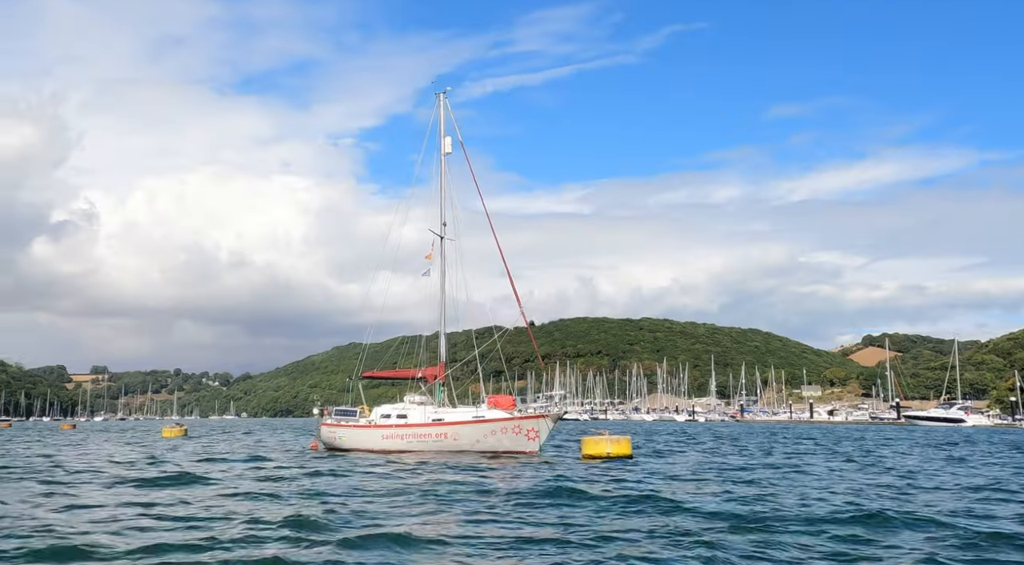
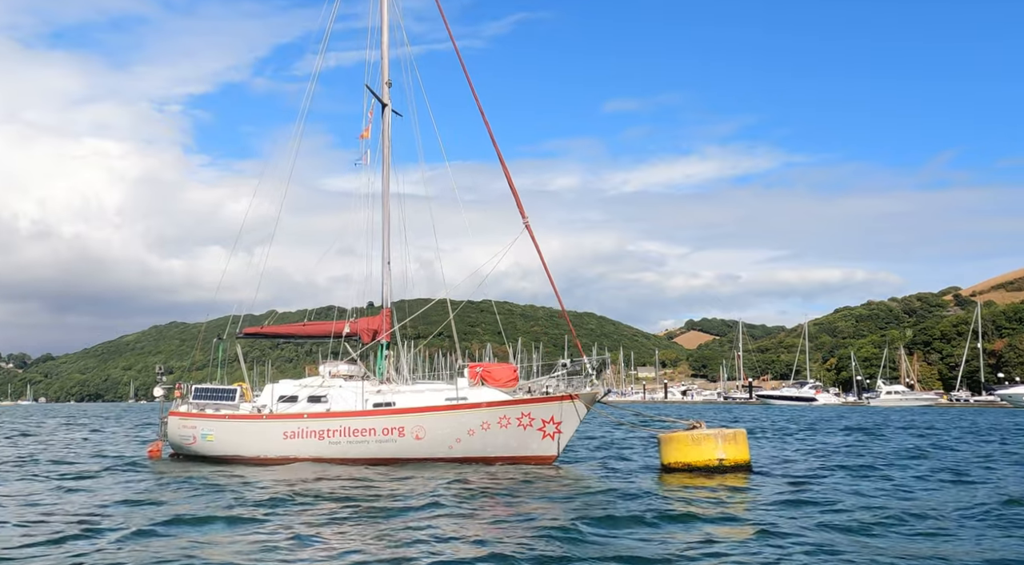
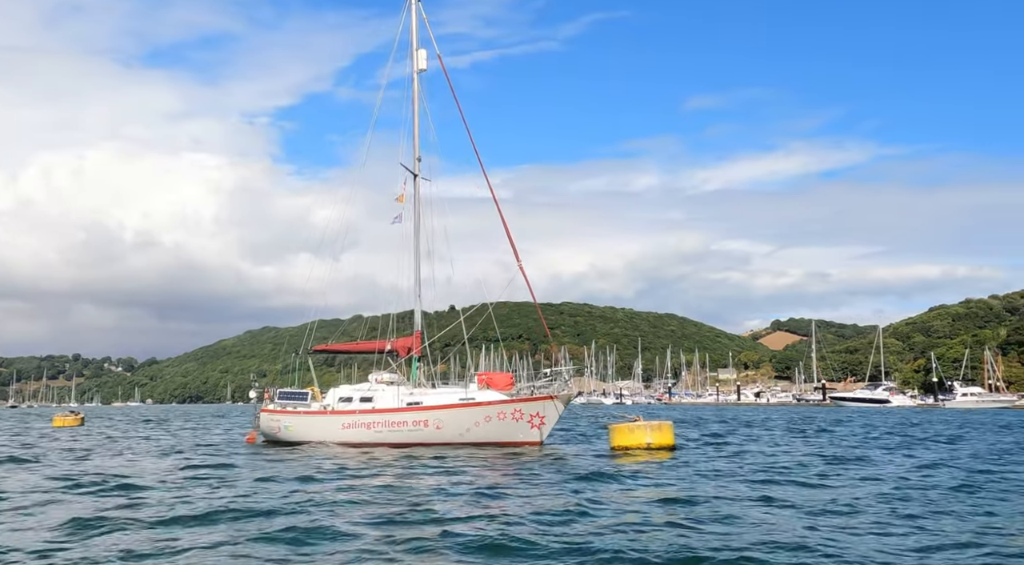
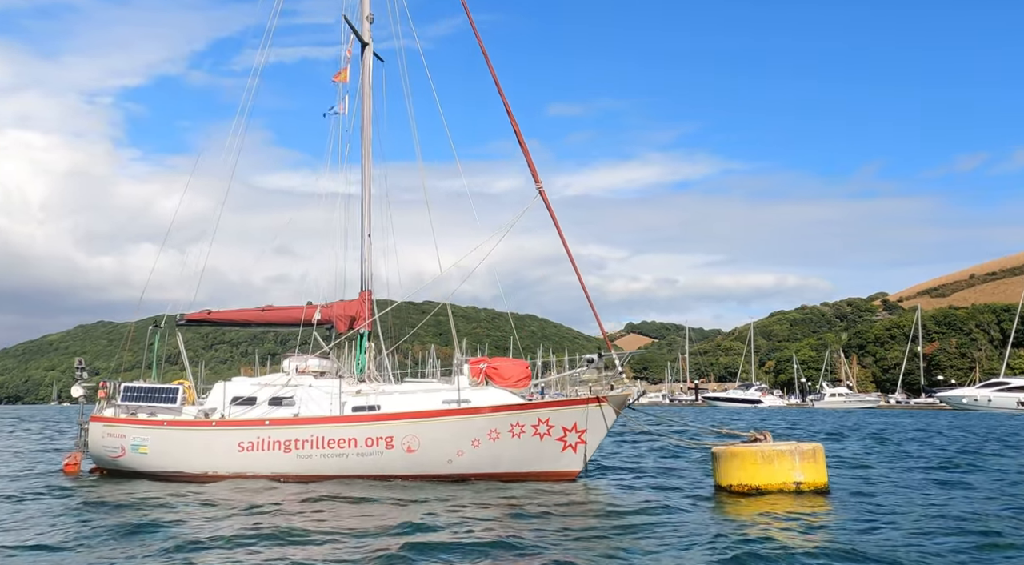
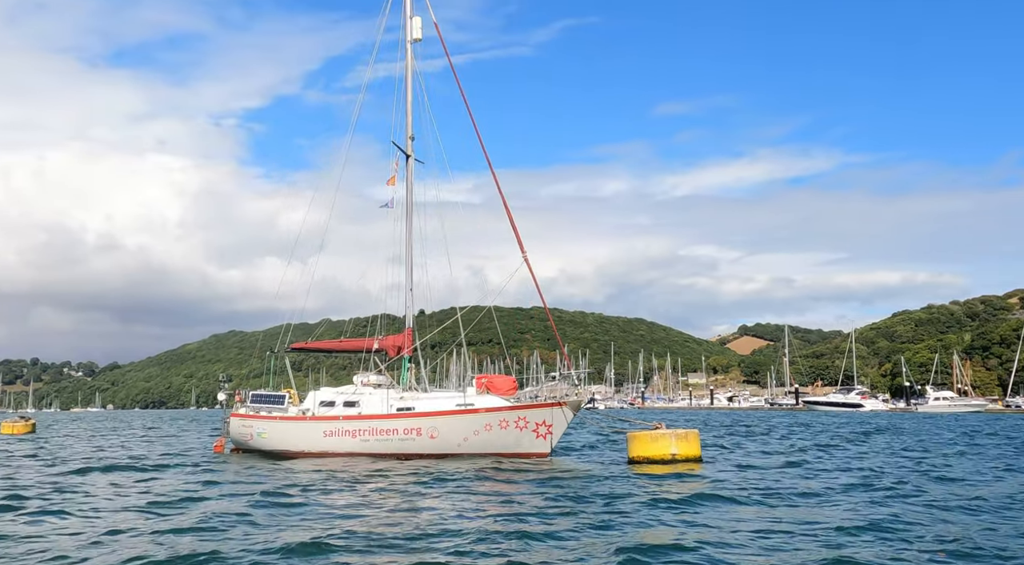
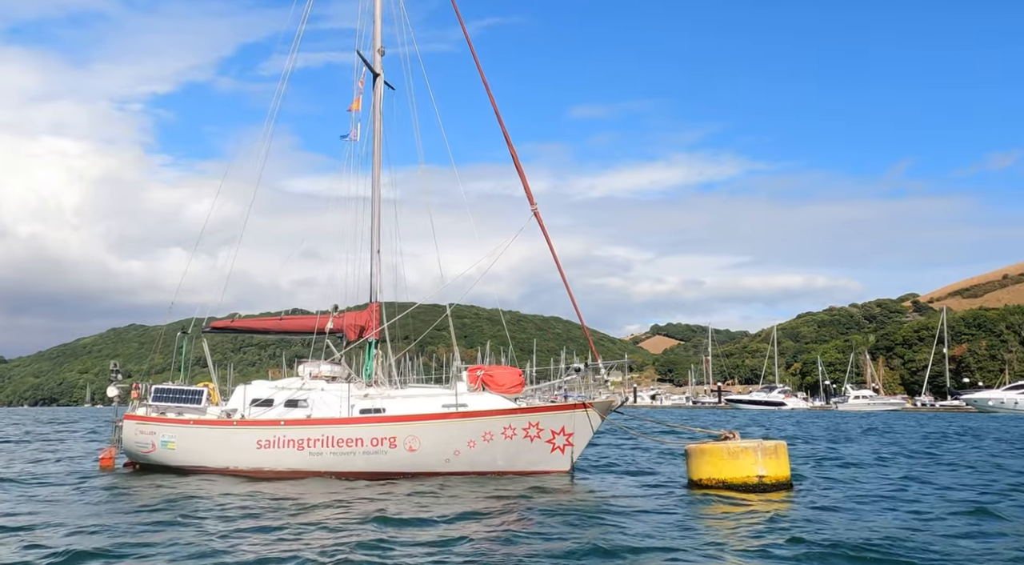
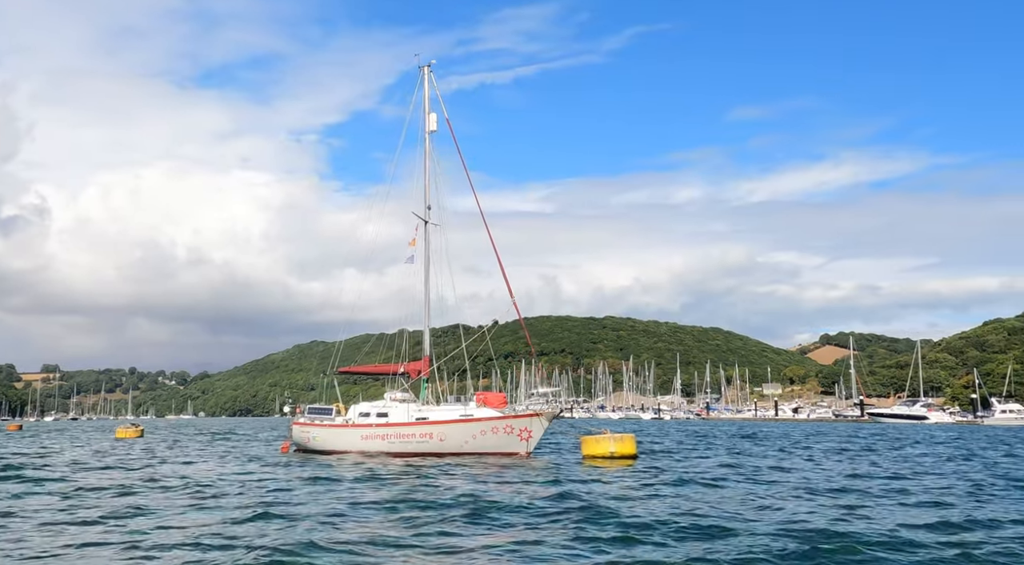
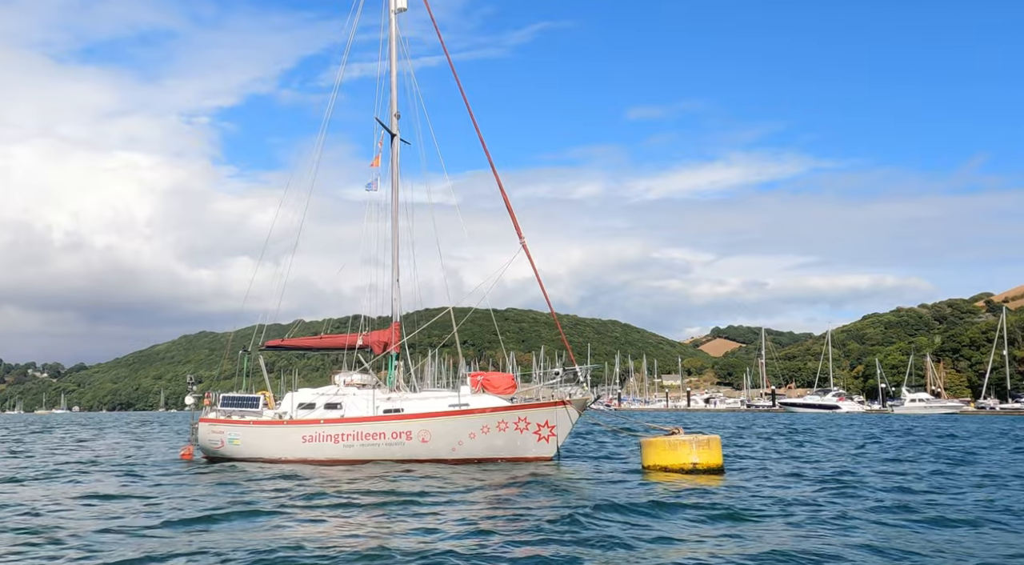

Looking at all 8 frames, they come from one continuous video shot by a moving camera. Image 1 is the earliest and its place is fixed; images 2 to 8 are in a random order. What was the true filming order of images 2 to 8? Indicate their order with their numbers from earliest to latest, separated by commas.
7, 3, 5, 8, 2, 6, 4
